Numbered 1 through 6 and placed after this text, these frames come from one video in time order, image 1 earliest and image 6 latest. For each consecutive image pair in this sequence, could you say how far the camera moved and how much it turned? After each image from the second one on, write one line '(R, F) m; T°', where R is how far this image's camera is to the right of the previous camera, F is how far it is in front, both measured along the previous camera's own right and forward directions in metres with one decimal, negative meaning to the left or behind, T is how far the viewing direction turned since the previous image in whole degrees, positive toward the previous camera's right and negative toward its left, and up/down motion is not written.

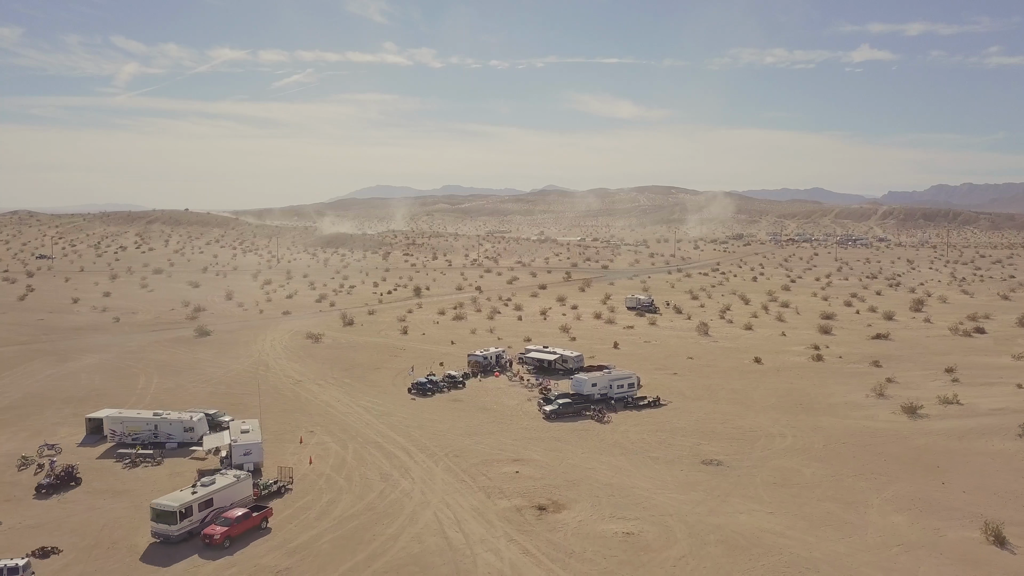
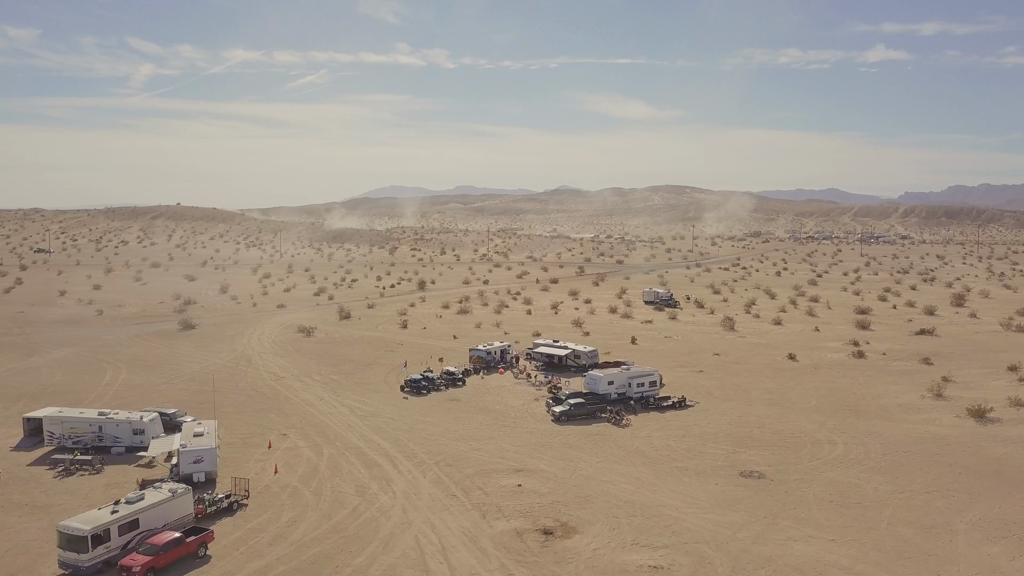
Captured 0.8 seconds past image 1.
(+0.4, +5.3) m; -1°
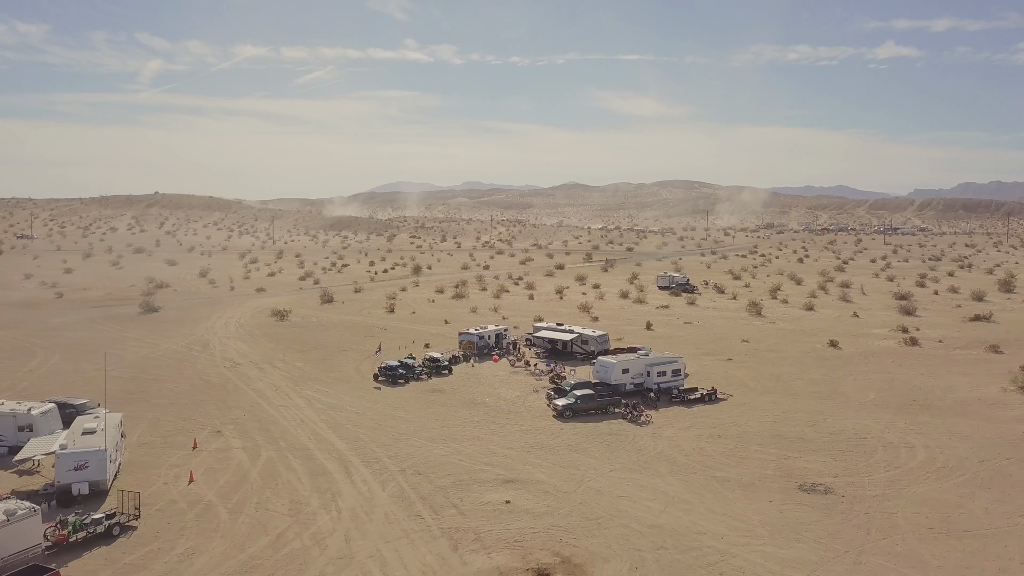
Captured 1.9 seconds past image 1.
(+0.5, +6.8) m; 0°
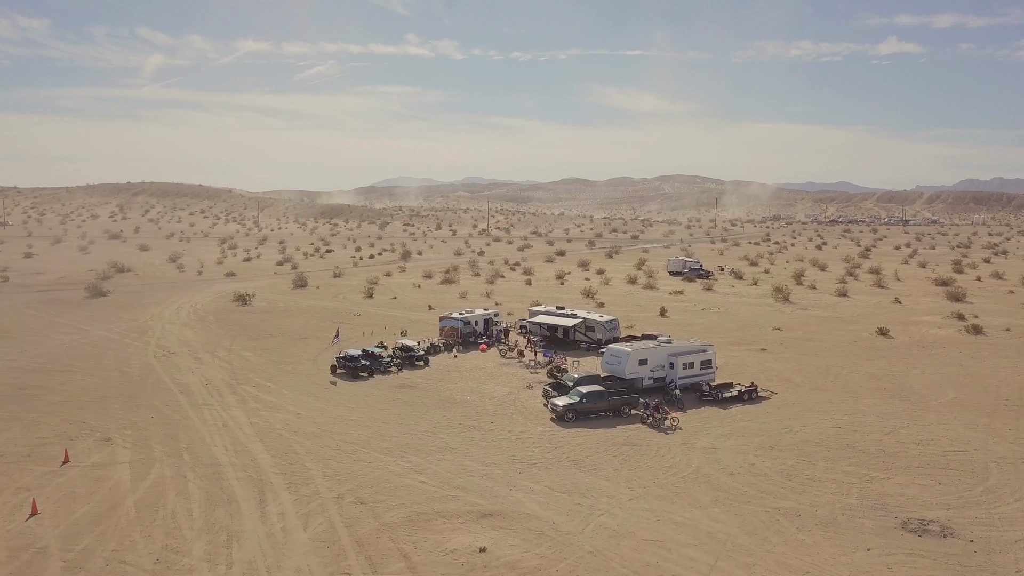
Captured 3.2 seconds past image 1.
(+0.4, +6.6) m; 0°
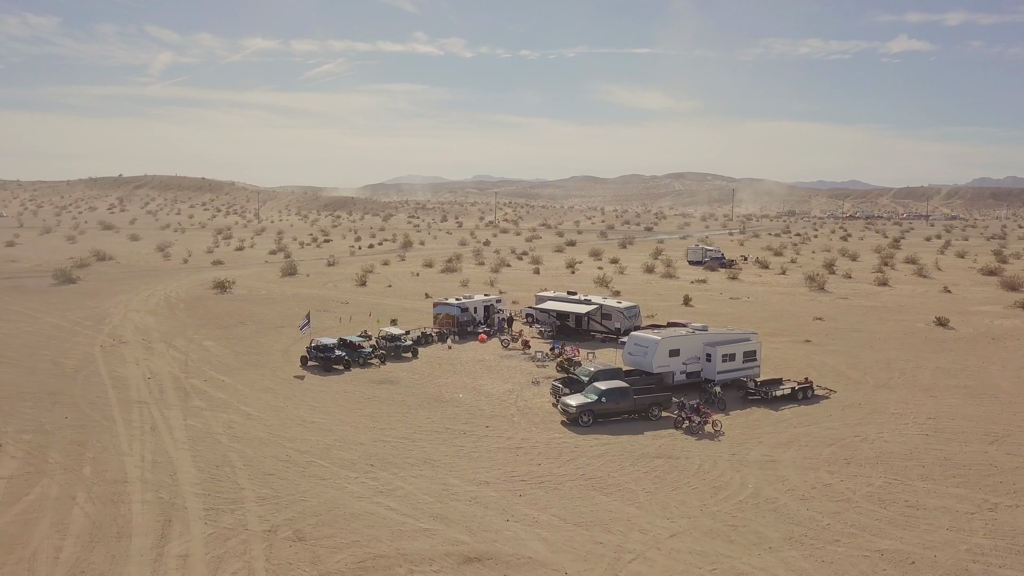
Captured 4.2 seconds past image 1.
(+0.2, +4.5) m; -1°
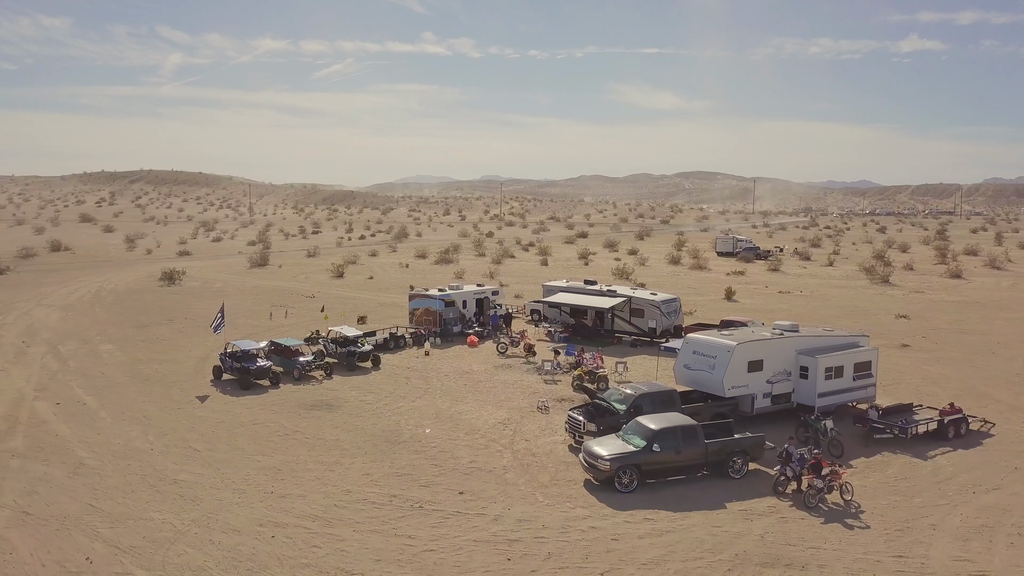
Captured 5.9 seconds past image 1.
(+0.2, +7.1) m; -1°
